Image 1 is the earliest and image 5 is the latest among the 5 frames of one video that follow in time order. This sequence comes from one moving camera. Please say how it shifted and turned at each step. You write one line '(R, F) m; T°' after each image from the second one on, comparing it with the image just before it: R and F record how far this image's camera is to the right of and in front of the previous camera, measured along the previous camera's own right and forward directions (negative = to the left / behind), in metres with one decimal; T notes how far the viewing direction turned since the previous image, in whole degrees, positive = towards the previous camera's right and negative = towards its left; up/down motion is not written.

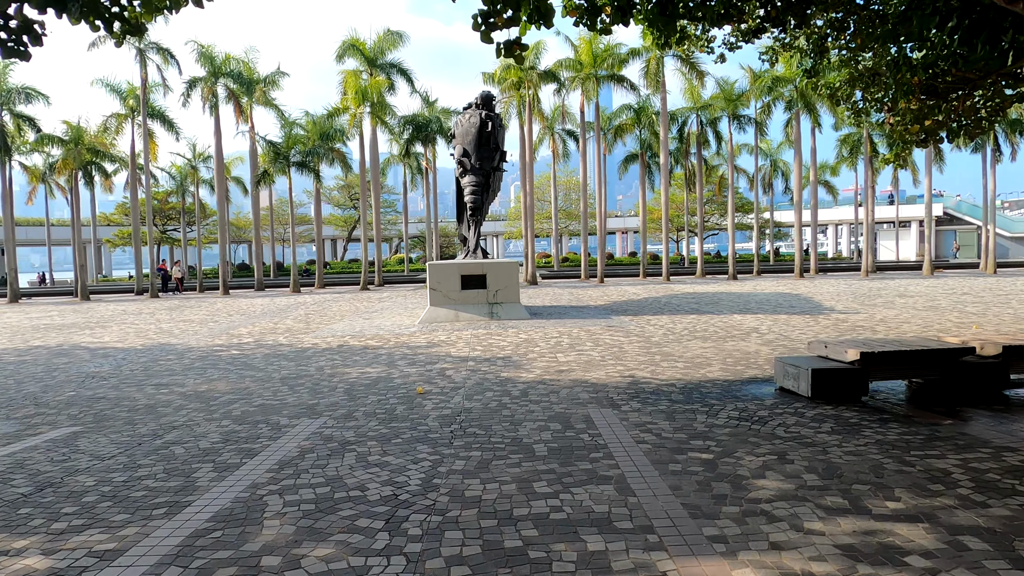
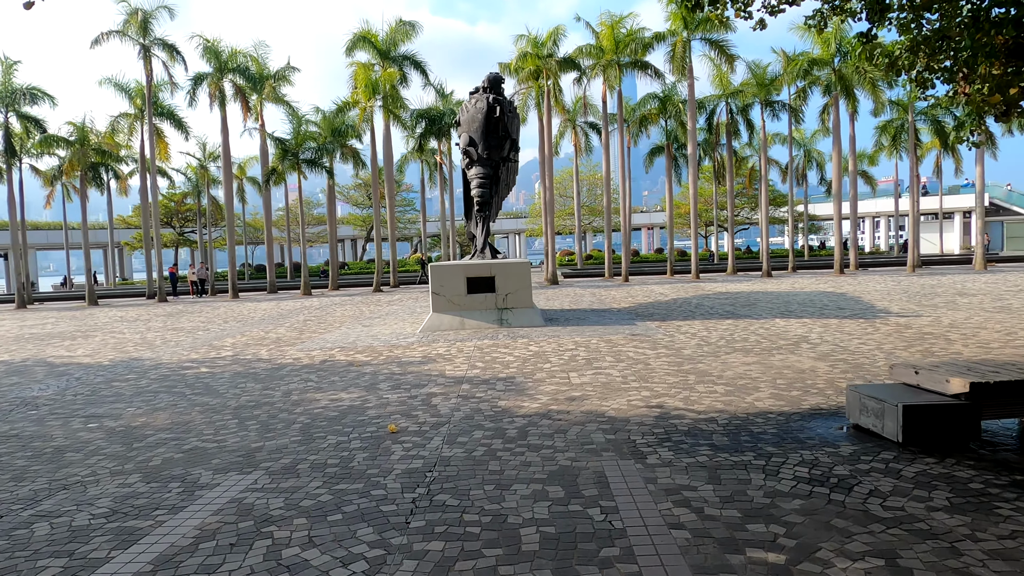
(+0.2, +1.3) m; -2°
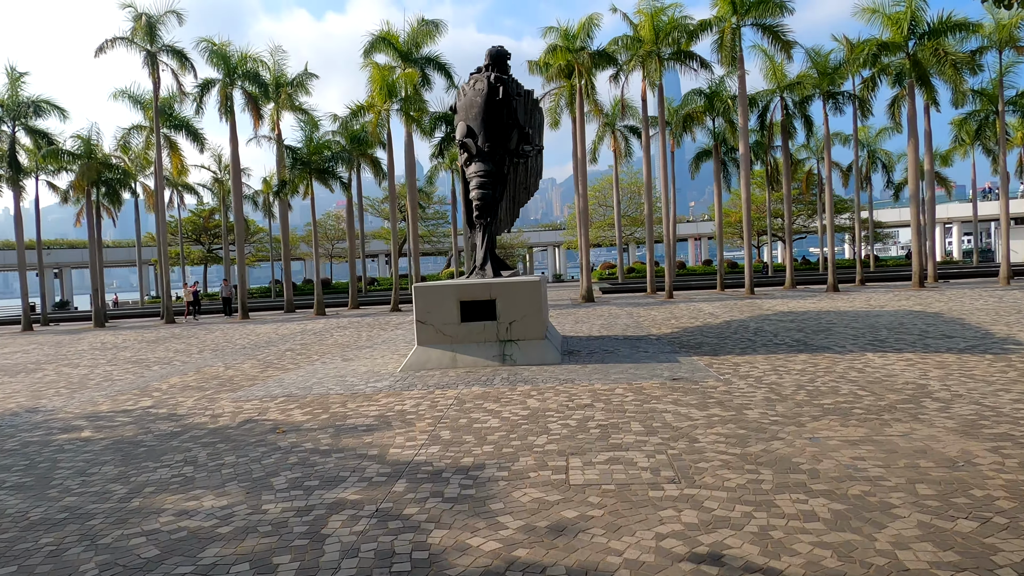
(+0.5, +2.4) m; -4°
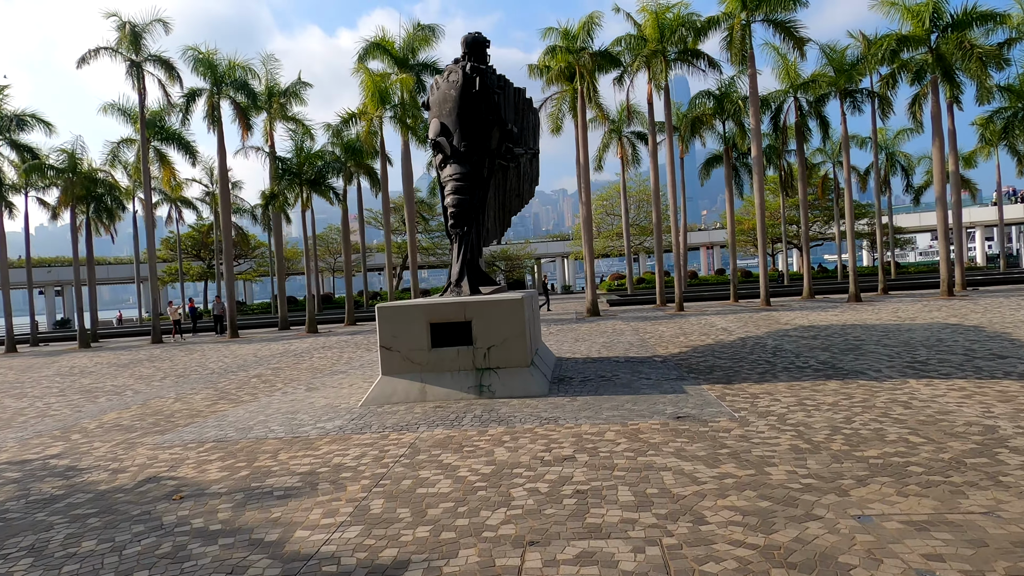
(+0.4, +1.2) m; -1°
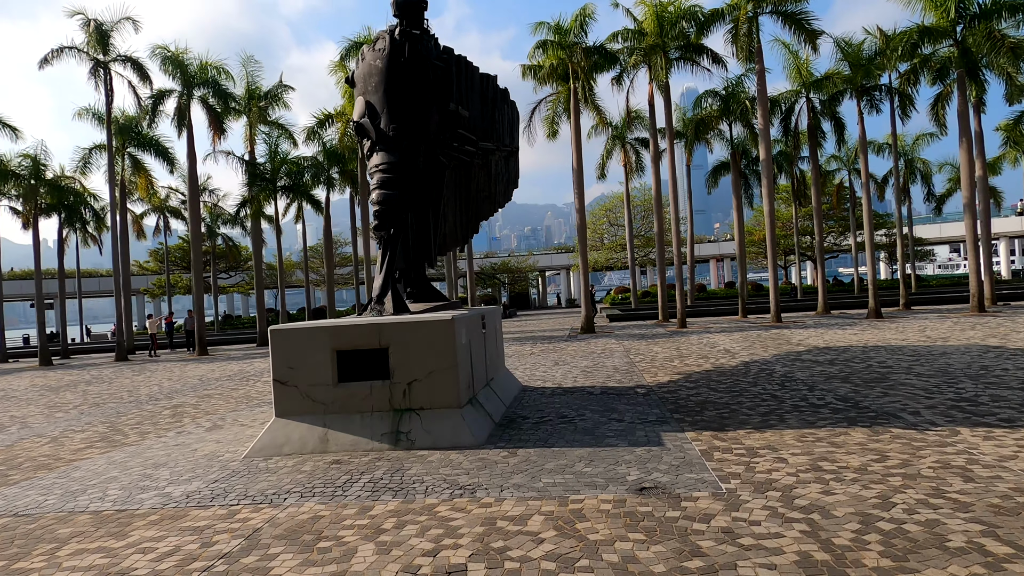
(+0.7, +1.7) m; -1°
